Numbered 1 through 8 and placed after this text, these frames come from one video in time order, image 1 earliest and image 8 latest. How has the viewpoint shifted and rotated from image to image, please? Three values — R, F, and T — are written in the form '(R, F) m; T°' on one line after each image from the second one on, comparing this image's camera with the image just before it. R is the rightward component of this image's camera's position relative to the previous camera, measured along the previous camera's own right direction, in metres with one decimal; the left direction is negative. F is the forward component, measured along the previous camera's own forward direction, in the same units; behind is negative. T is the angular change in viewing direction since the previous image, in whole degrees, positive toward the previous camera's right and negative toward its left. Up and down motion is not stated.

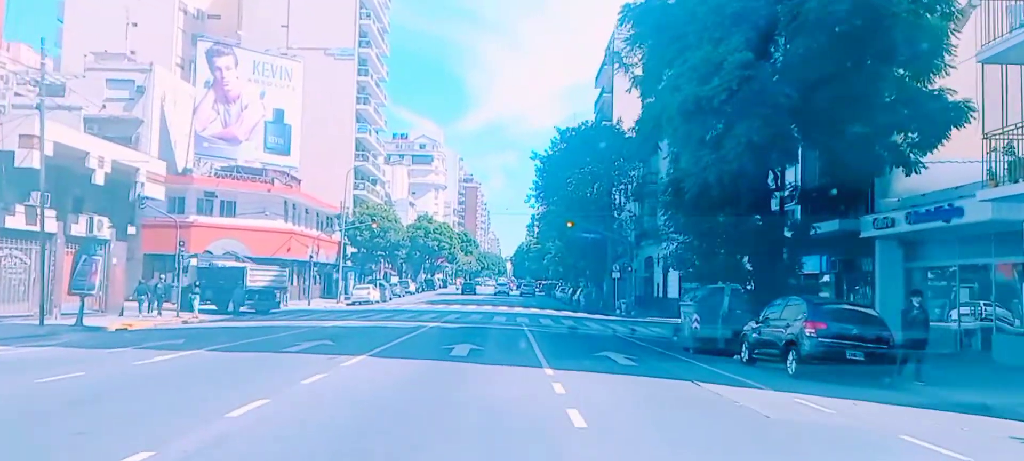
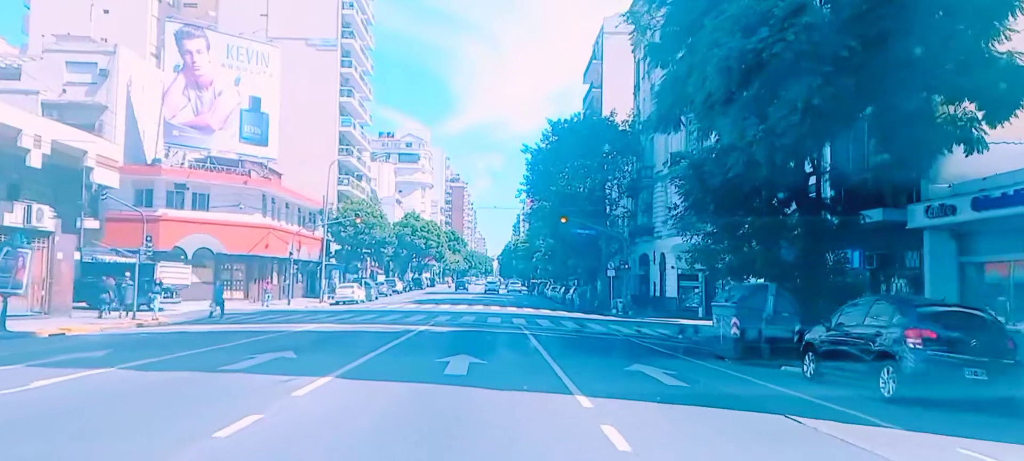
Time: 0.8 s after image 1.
(-0.2, +3.5) m; 0°
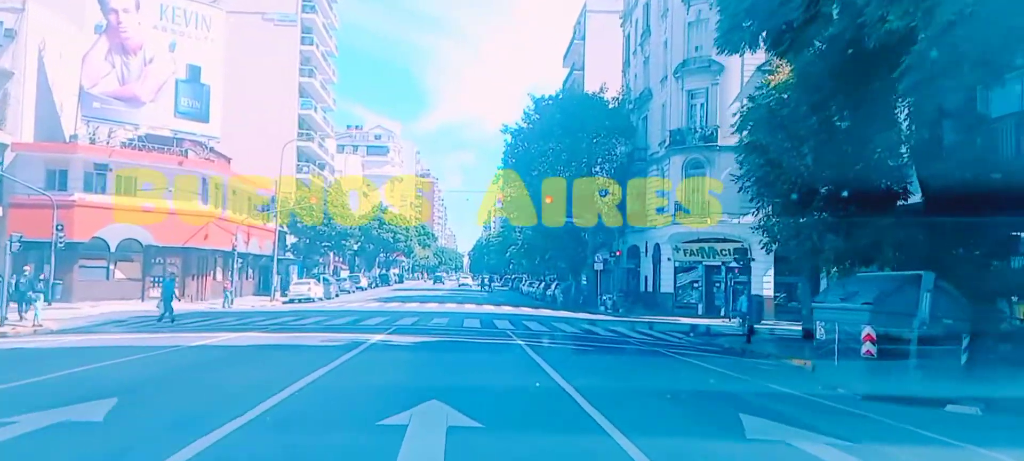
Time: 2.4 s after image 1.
(-0.2, +6.9) m; +1°
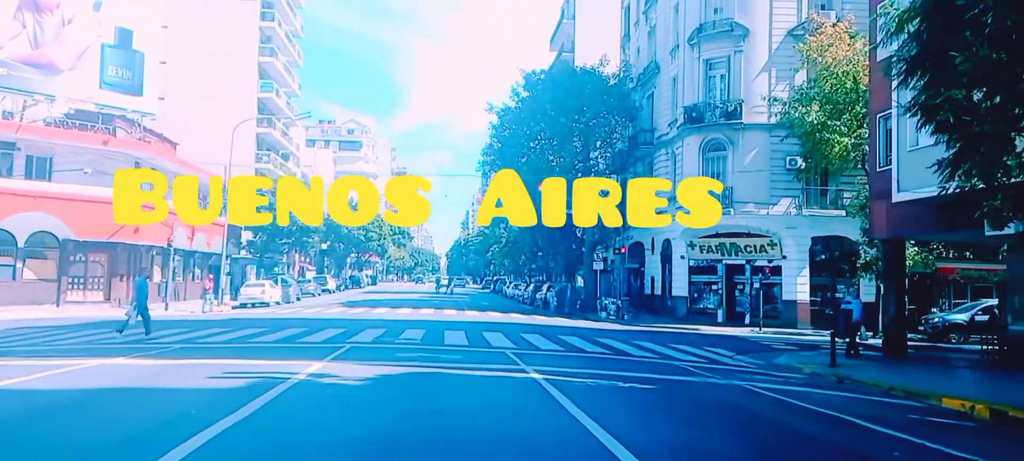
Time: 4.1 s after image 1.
(-0.2, +6.7) m; +1°
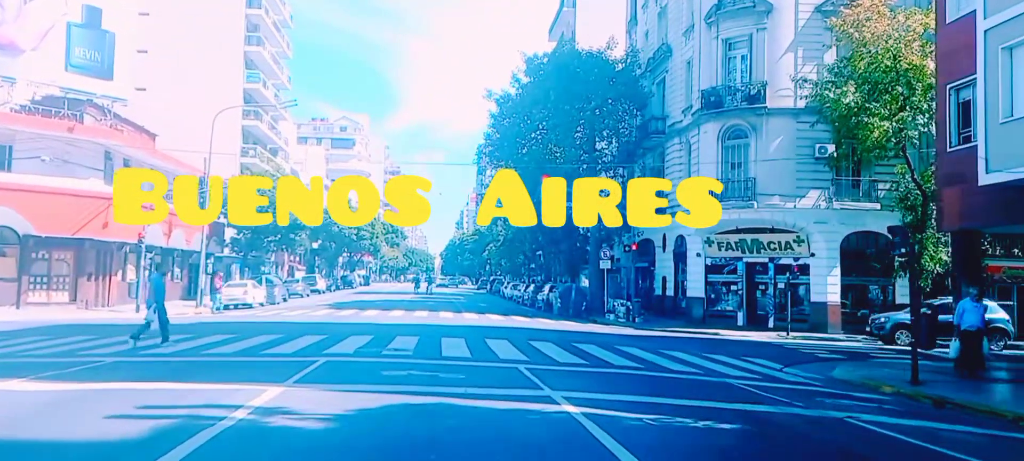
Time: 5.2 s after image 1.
(-0.2, +3.1) m; 0°
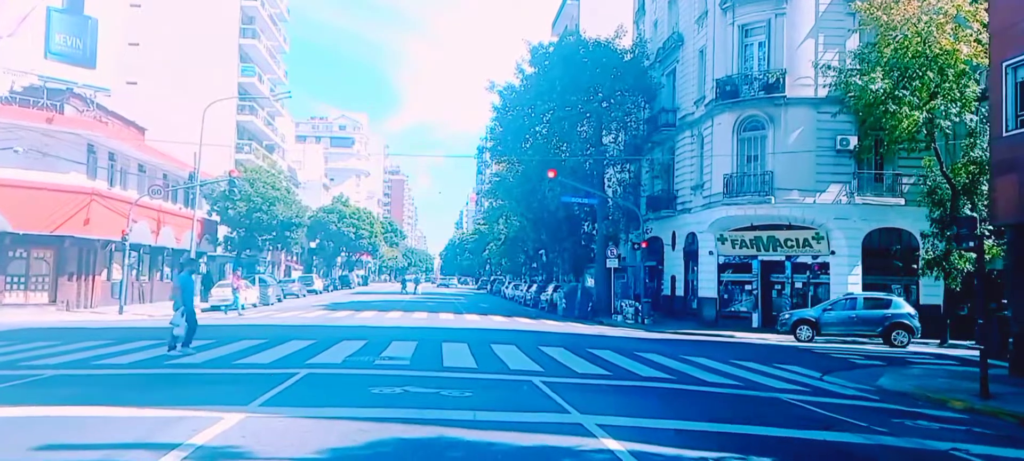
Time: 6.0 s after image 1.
(-0.1, +1.8) m; 0°
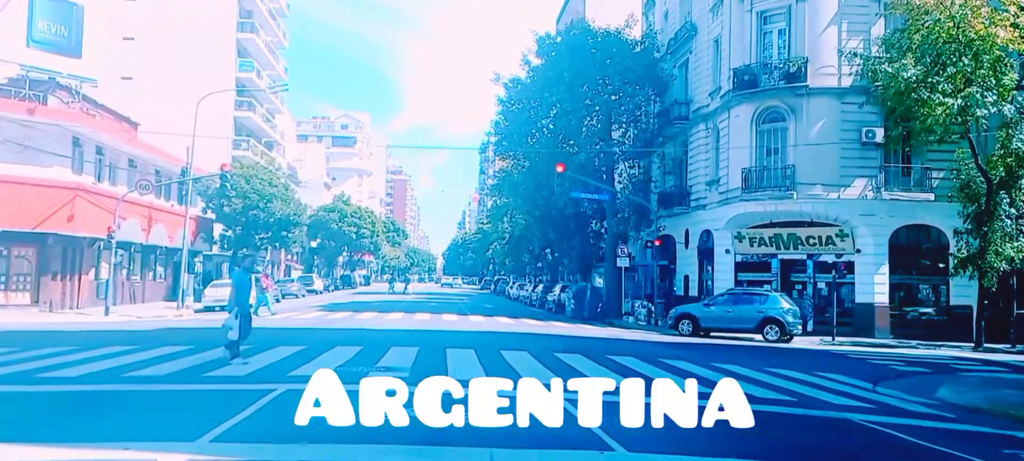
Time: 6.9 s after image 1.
(-0.1, +1.7) m; 0°
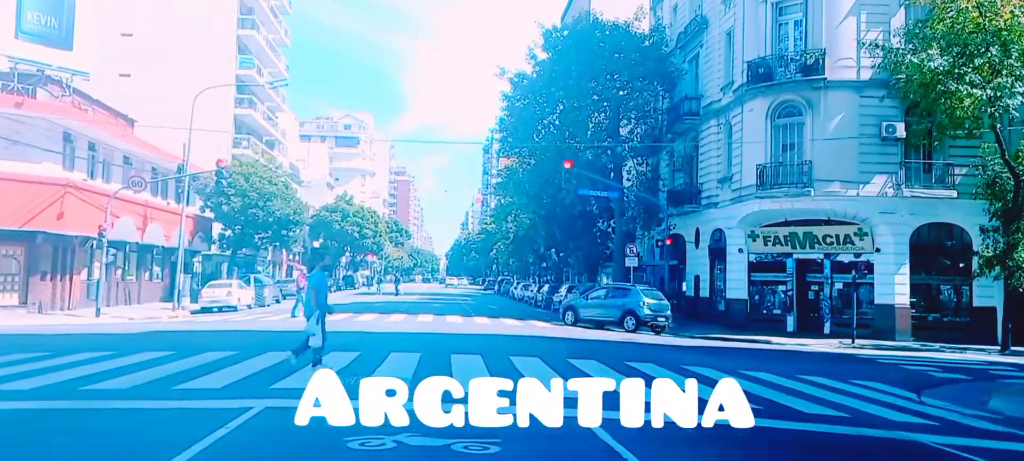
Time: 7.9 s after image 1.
(0.0, +1.1) m; 0°
